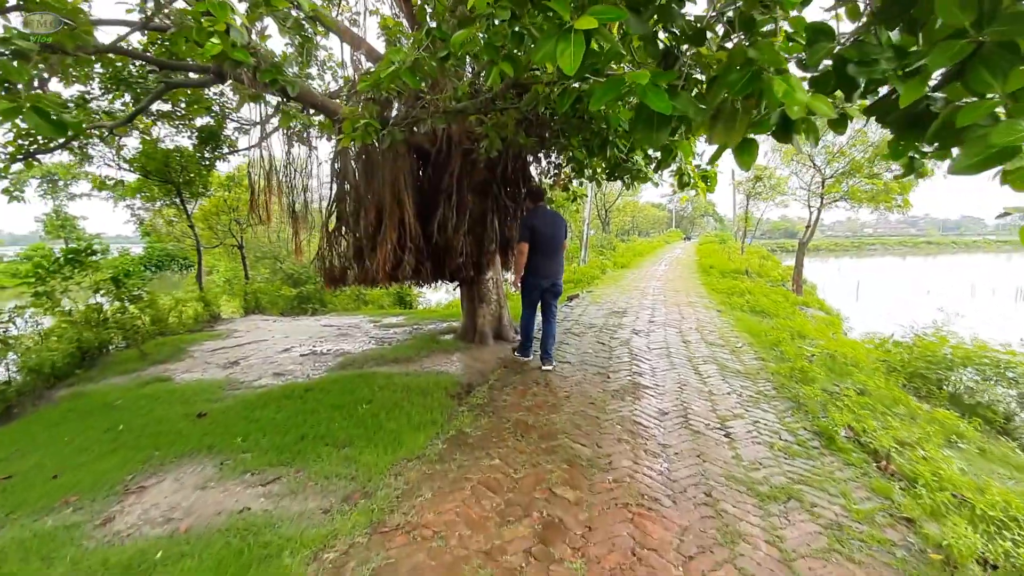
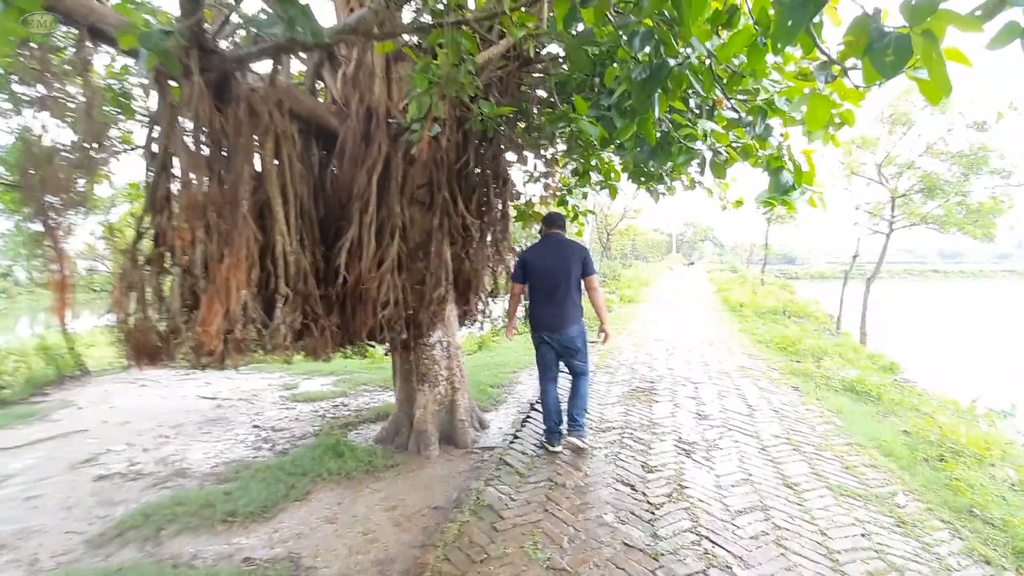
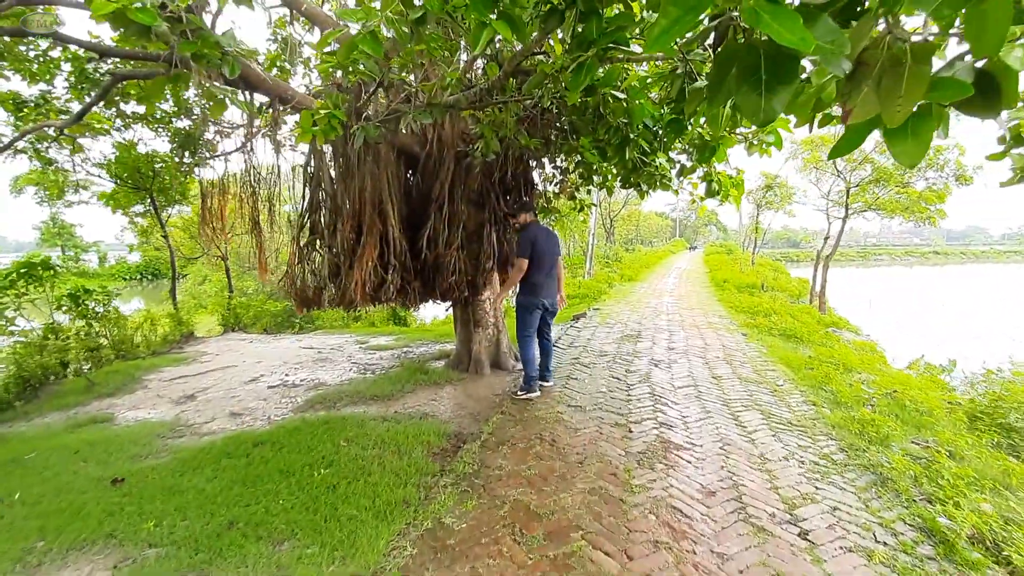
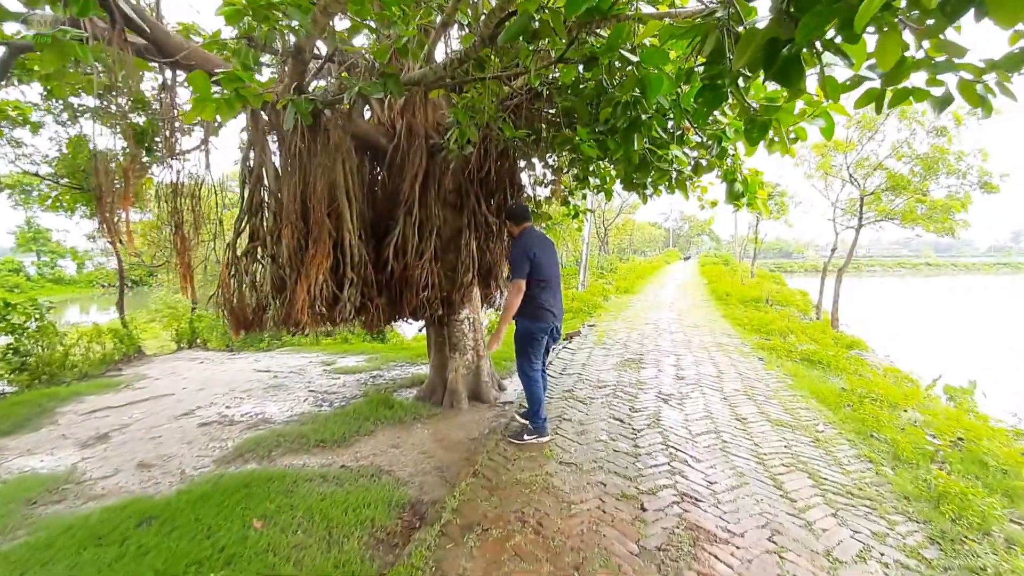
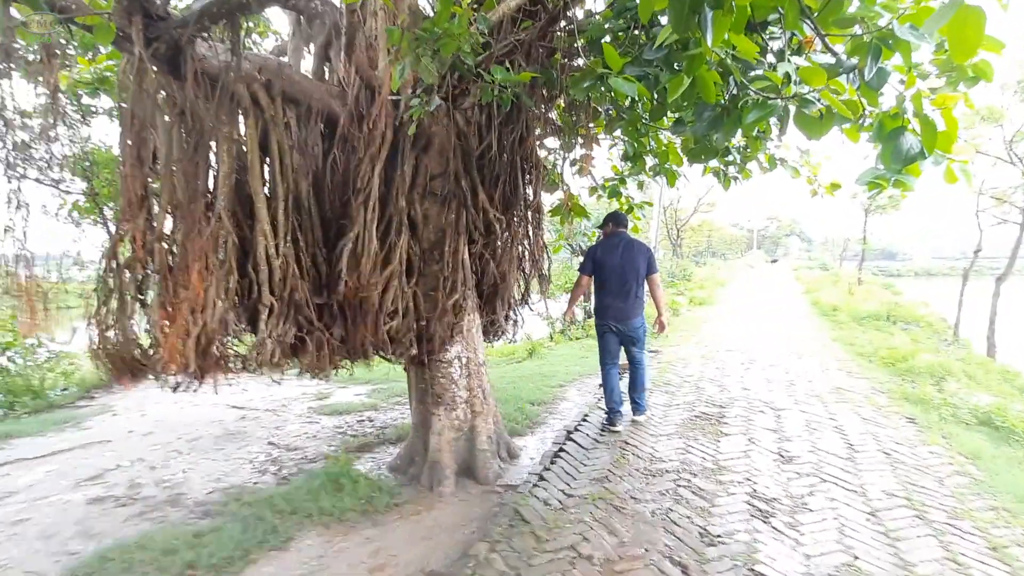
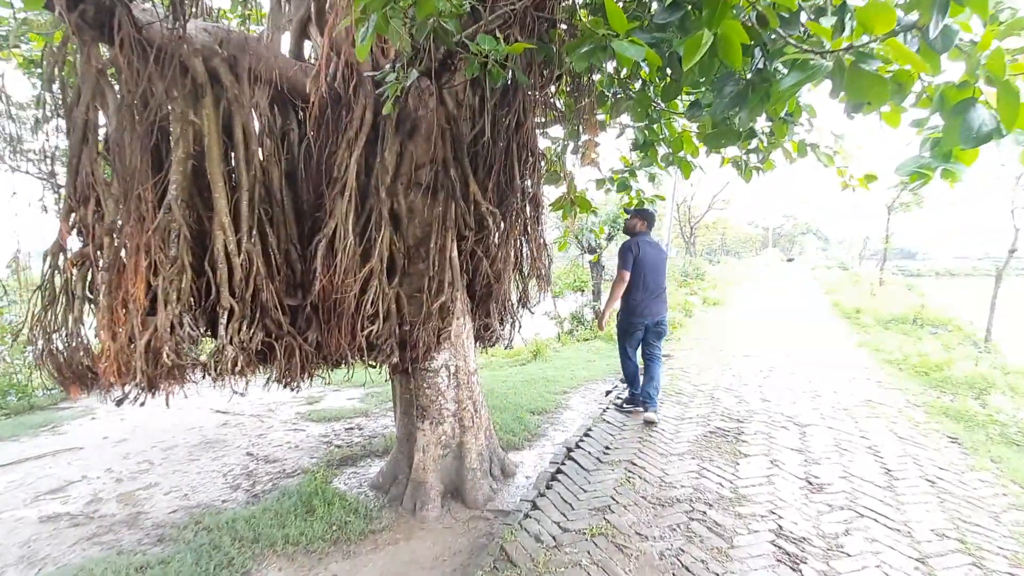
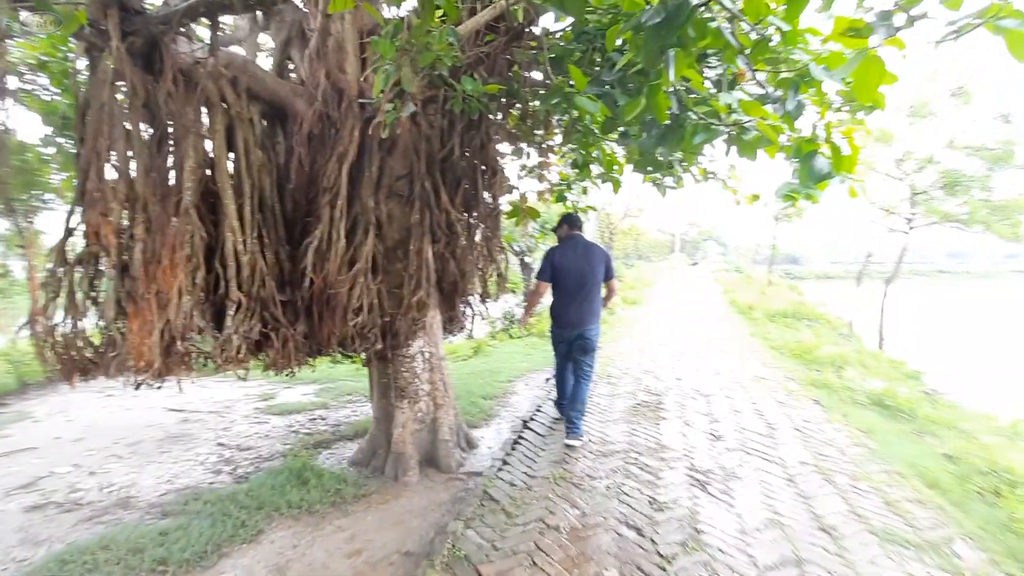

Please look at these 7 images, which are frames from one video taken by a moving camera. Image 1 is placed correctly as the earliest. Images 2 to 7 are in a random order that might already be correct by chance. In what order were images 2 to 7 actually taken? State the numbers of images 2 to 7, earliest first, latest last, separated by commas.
3, 4, 2, 7, 5, 6
